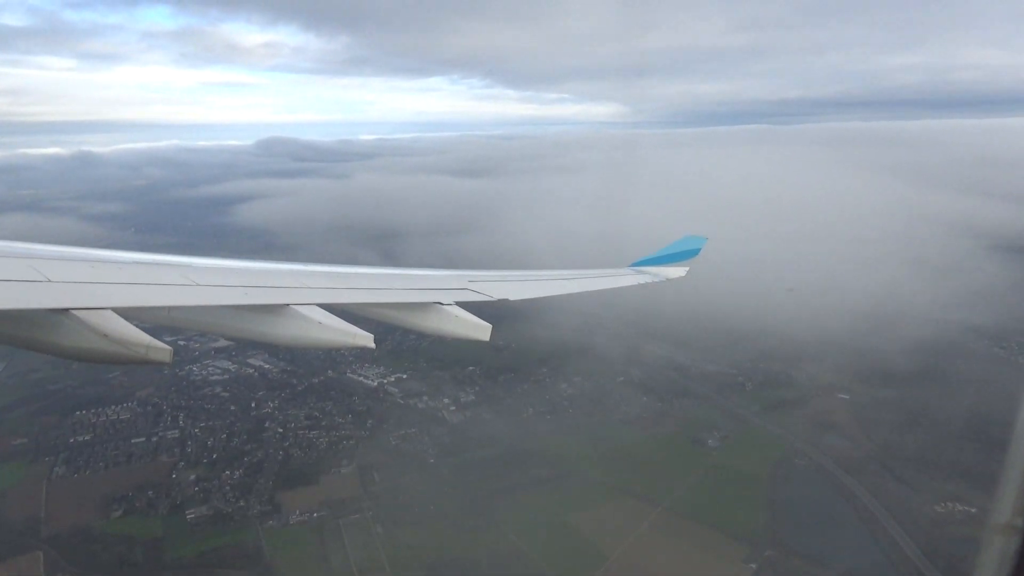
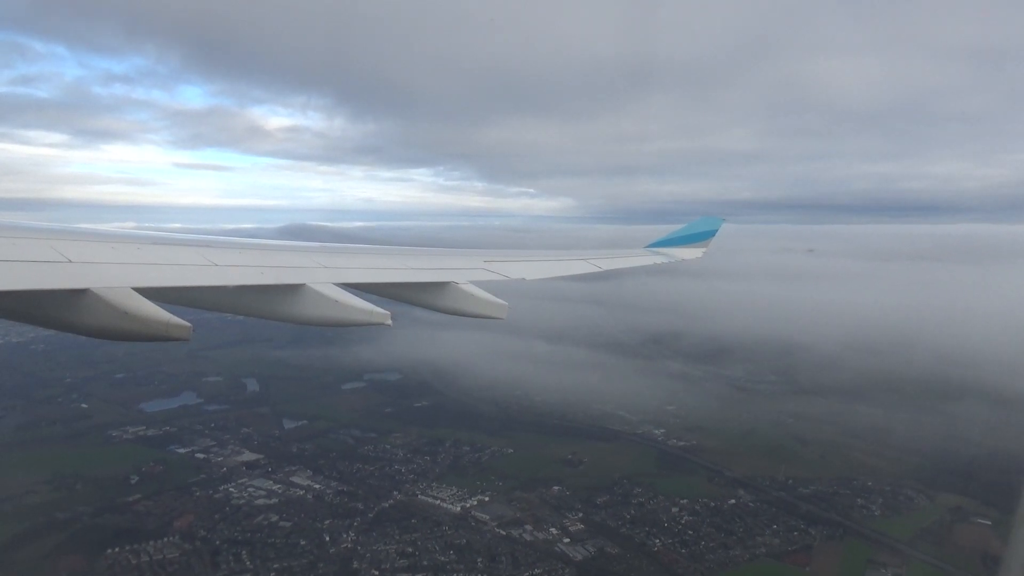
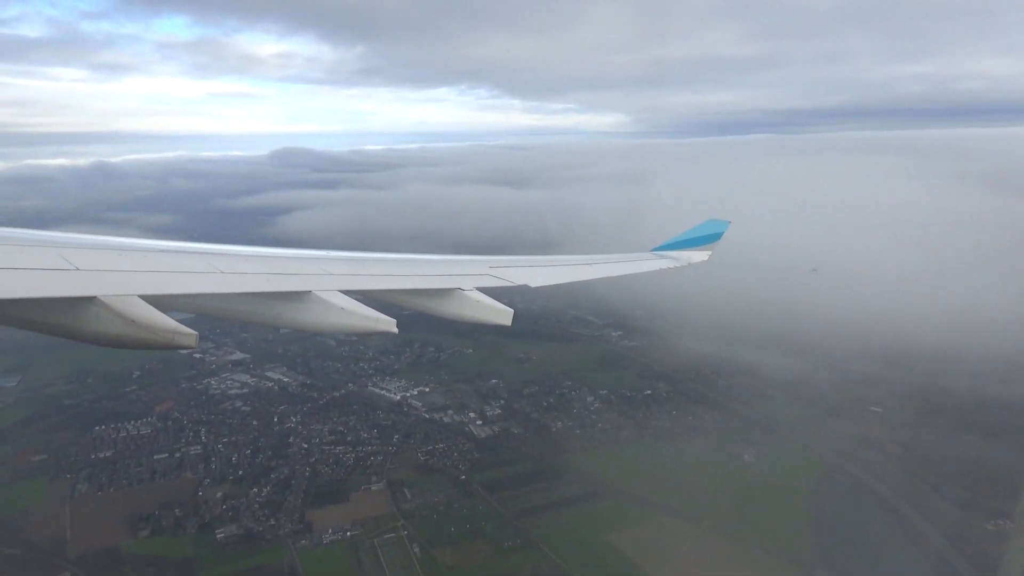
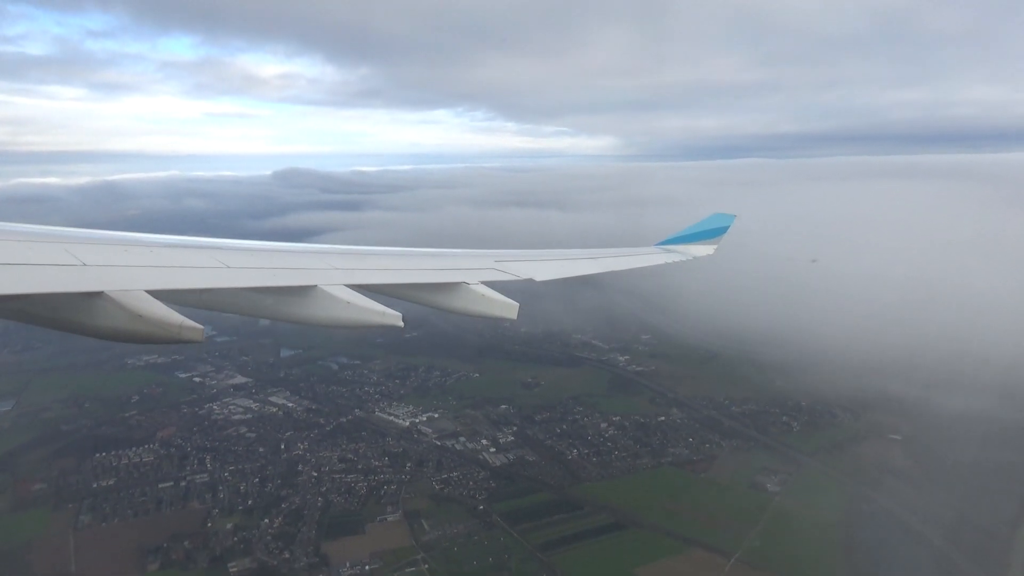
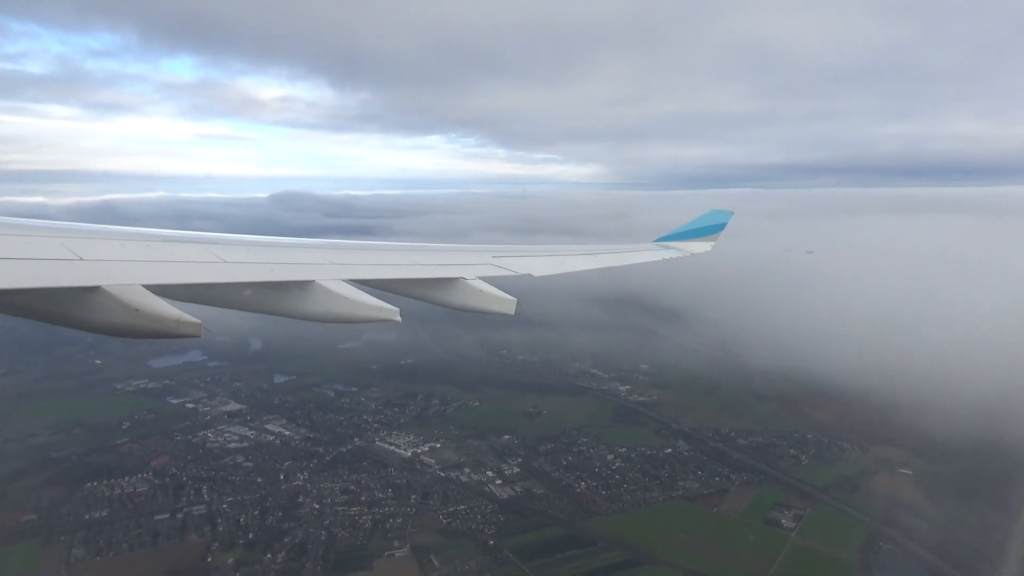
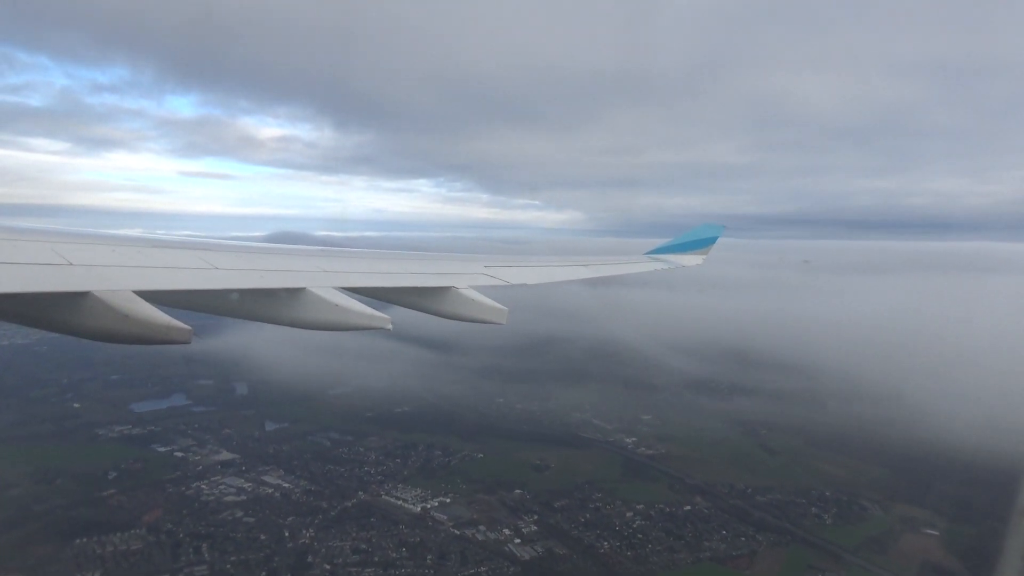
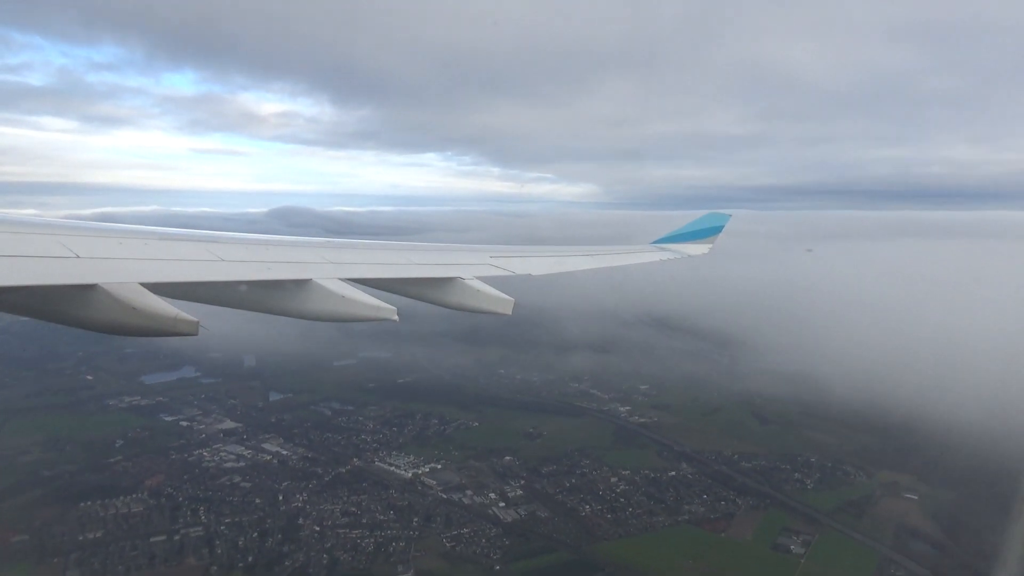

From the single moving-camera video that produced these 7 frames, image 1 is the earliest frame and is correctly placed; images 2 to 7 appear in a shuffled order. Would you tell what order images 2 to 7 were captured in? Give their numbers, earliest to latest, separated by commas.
3, 4, 5, 7, 6, 2
